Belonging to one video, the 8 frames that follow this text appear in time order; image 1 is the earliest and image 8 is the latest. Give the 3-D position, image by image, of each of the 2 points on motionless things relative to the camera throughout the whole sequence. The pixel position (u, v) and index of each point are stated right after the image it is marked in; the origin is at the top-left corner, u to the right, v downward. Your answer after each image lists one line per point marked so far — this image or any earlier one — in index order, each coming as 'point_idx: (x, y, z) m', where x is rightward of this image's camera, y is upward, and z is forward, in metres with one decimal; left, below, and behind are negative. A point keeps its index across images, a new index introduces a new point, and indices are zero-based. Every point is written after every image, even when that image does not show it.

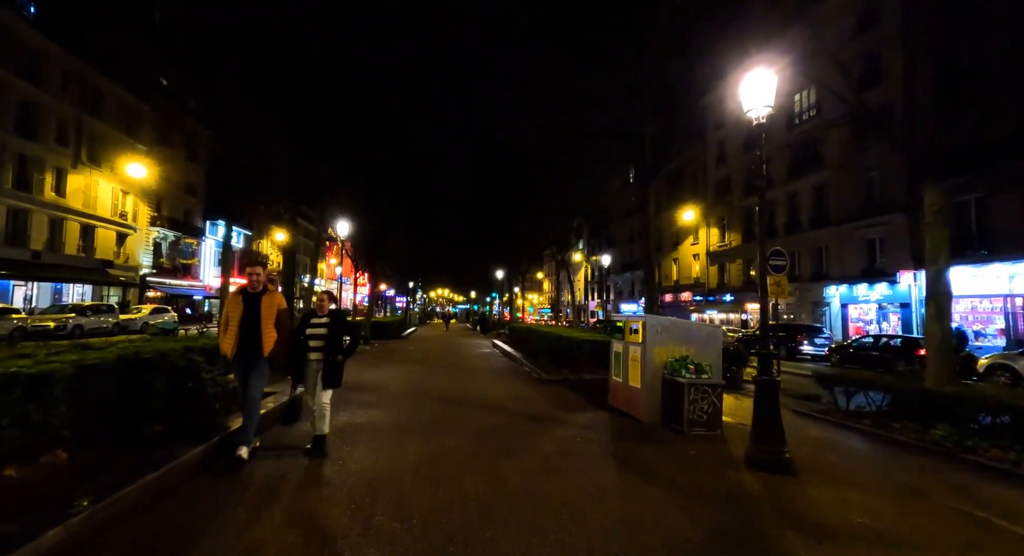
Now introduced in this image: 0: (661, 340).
0: (+2.5, -1.0, +7.9) m
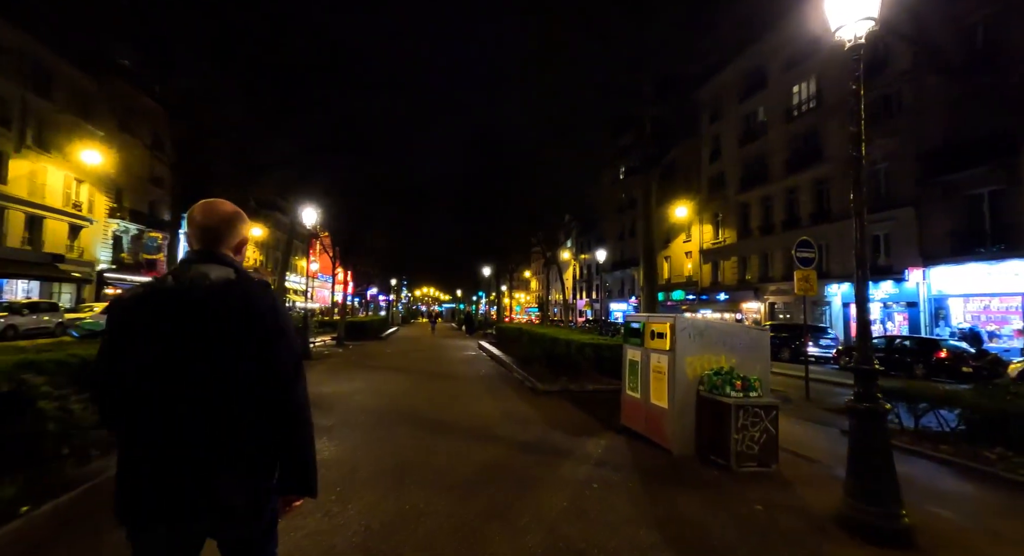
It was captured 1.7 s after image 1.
0: (+2.4, -0.9, +6.2) m
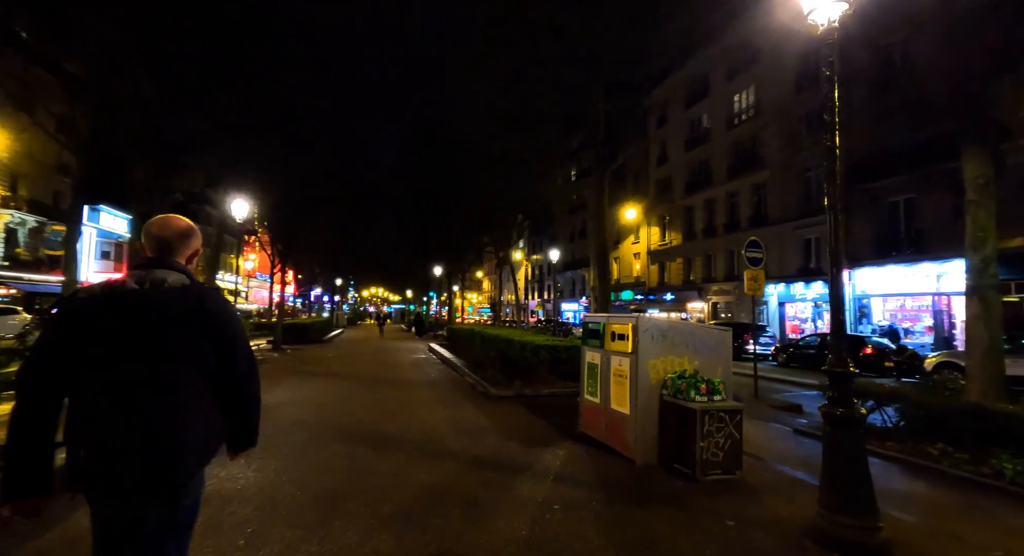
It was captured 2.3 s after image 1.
0: (+1.8, -0.9, +5.9) m
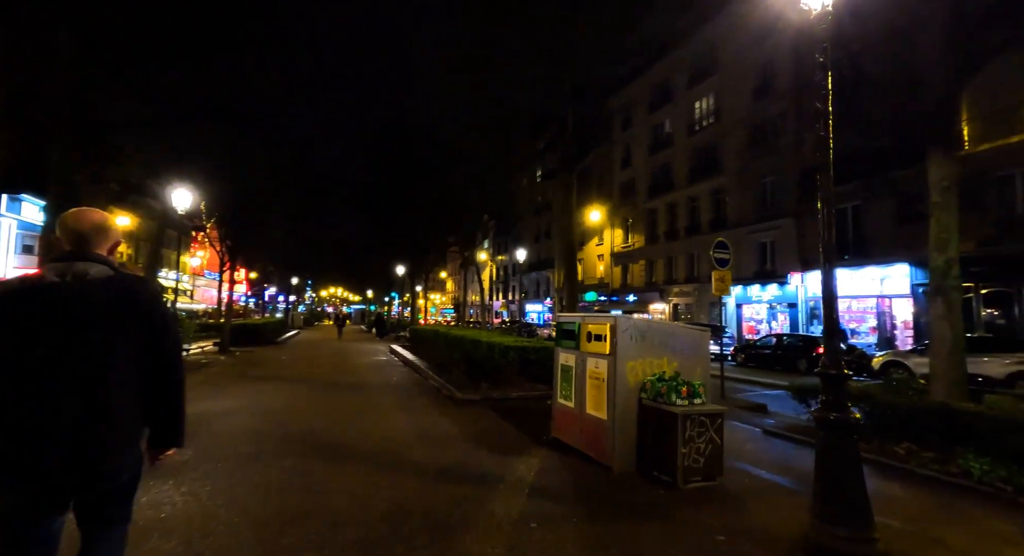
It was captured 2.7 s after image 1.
0: (+1.5, -0.8, +5.6) m
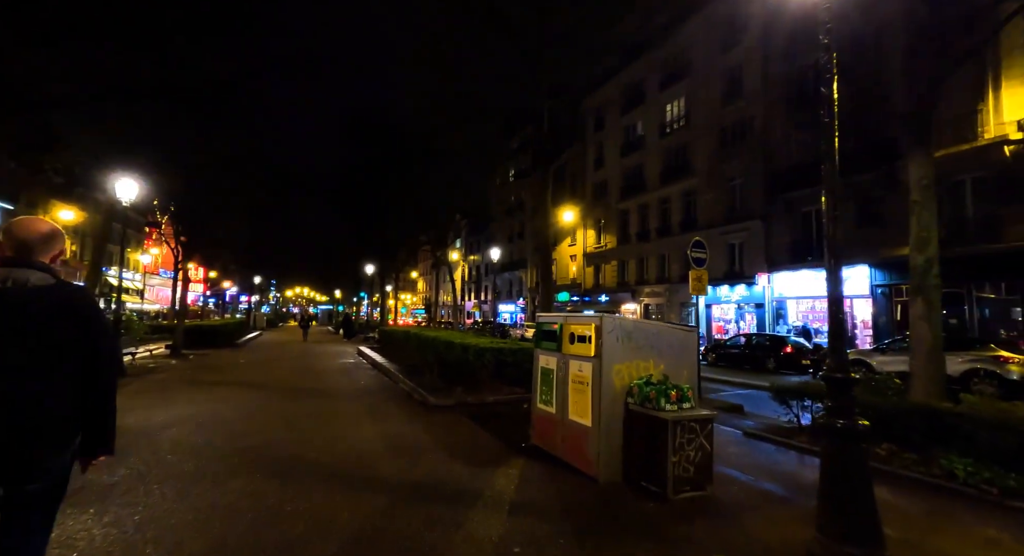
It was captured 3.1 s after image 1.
0: (+1.2, -0.8, +5.3) m
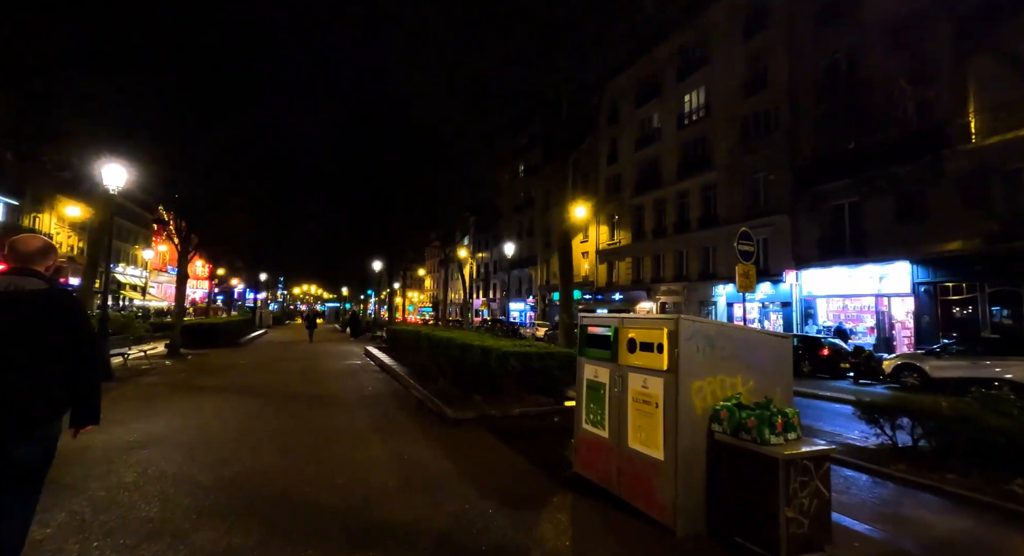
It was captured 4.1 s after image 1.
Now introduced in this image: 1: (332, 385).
0: (+1.6, -0.7, +4.1) m
1: (-4.3, -2.5, +11.4) m
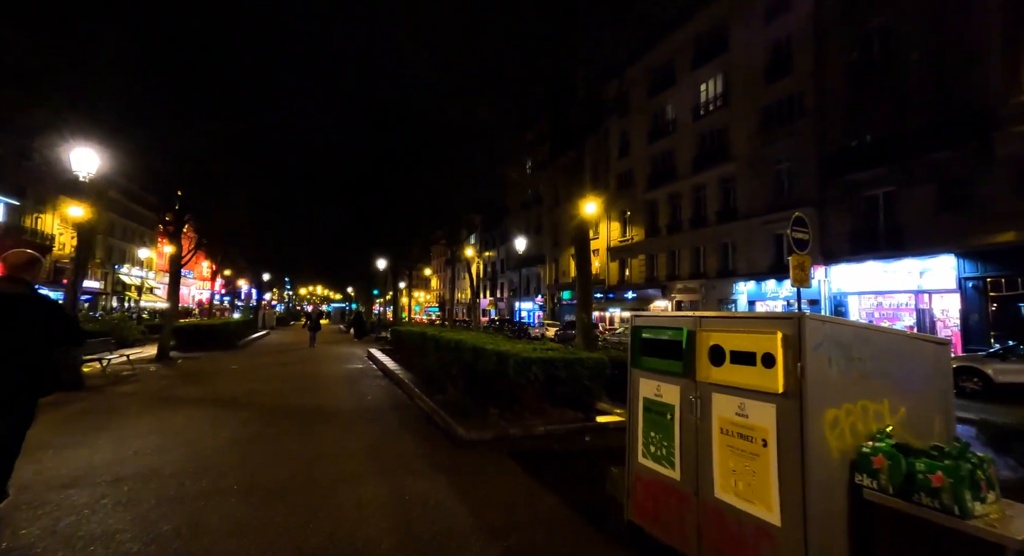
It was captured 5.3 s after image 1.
0: (+1.9, -0.6, +2.8) m
1: (-3.9, -2.5, +10.2) m
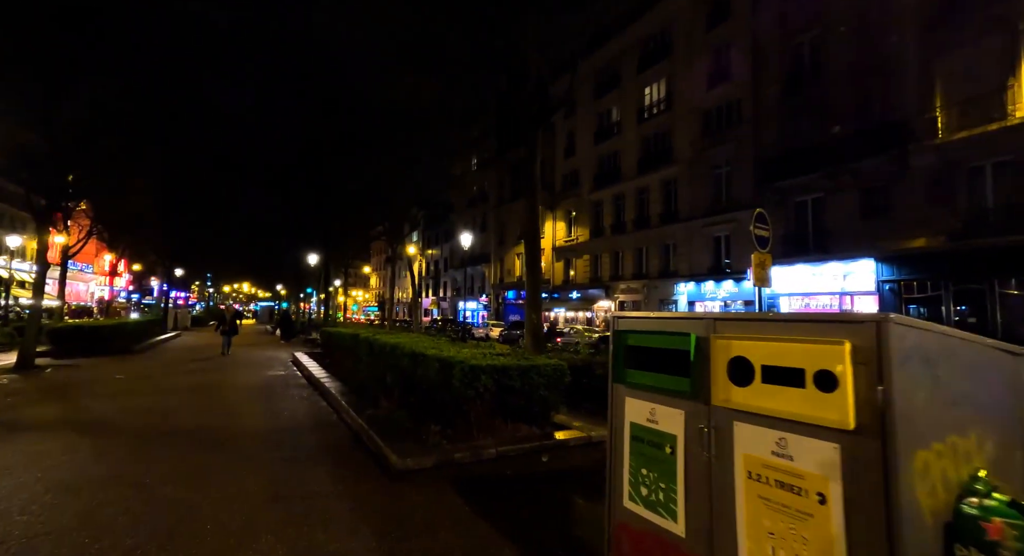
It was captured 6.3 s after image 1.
0: (+1.7, -0.6, +2.0) m
1: (-5.0, -2.3, +8.6) m
